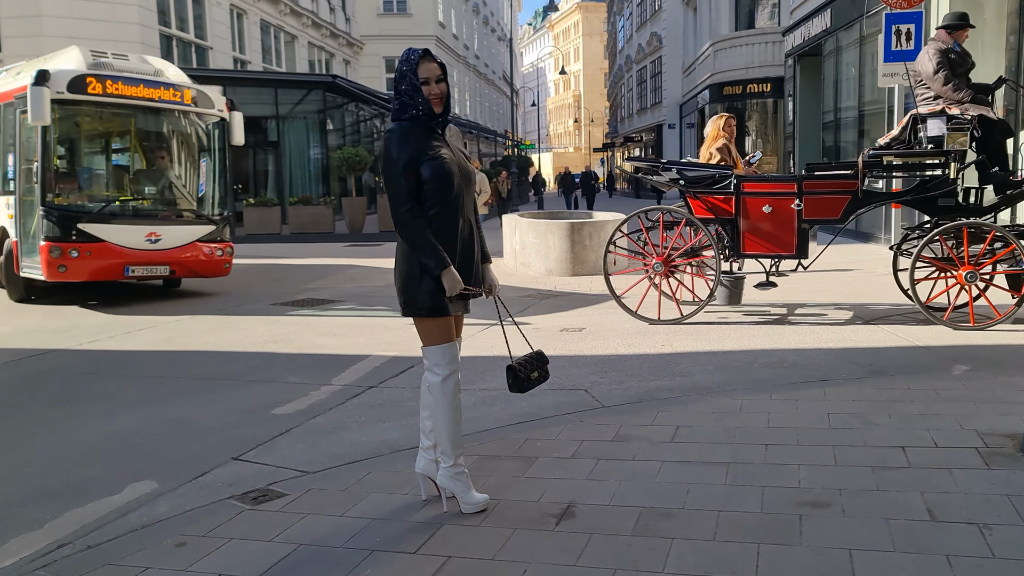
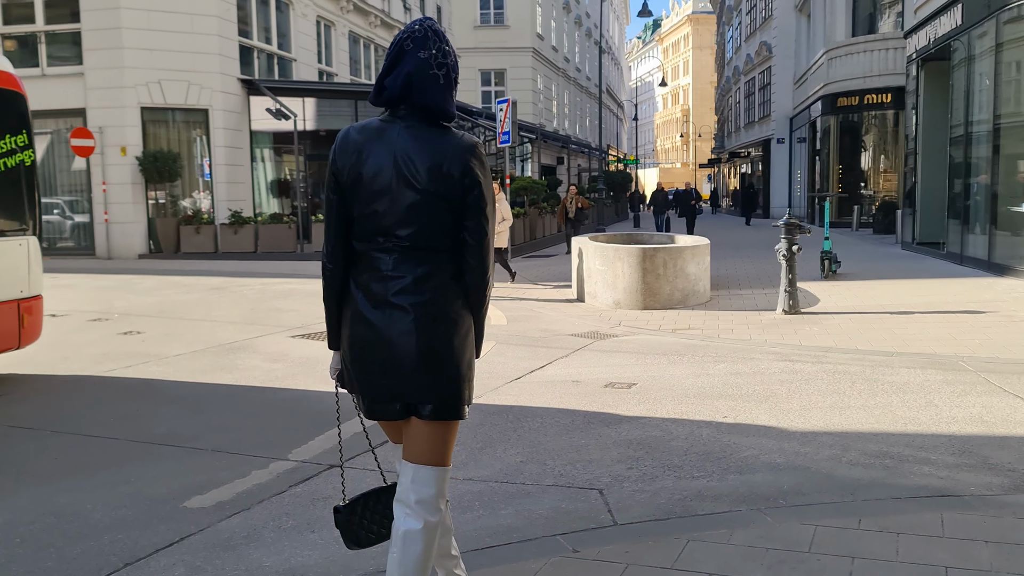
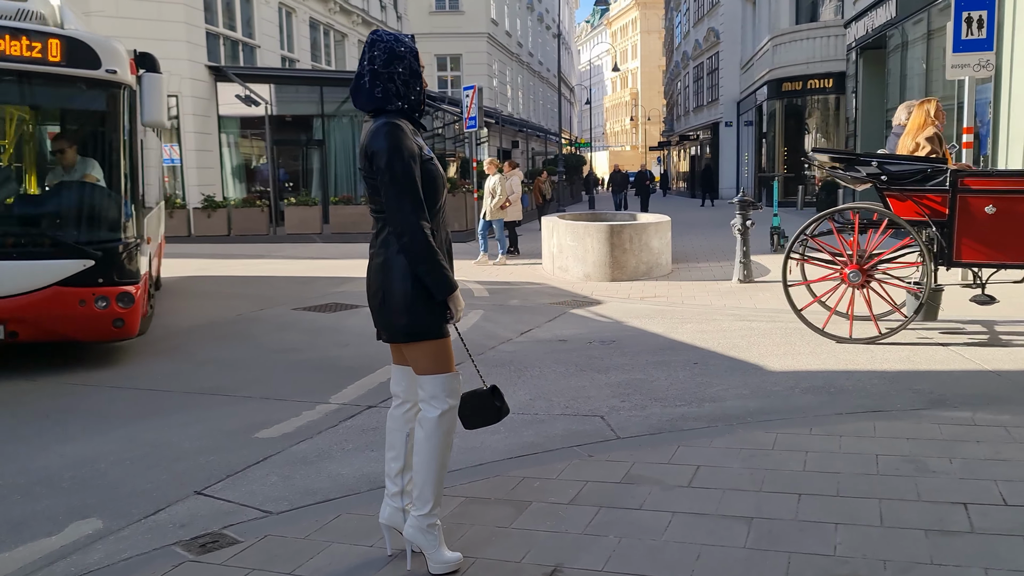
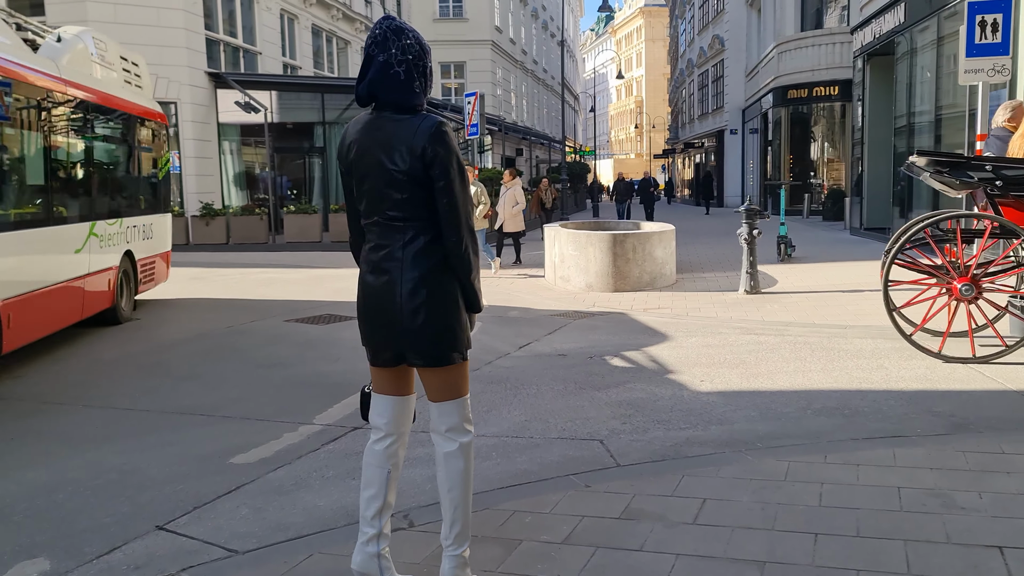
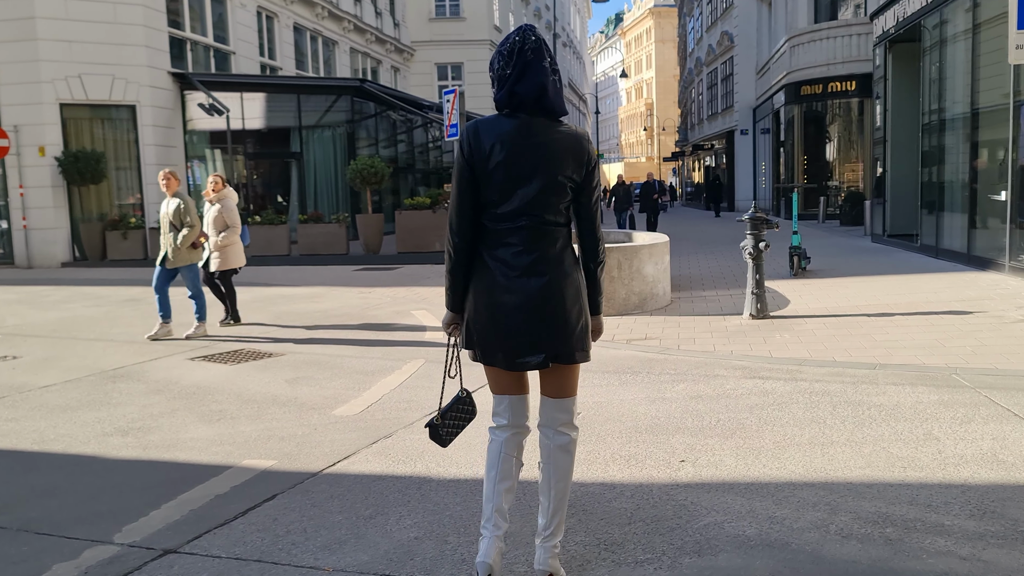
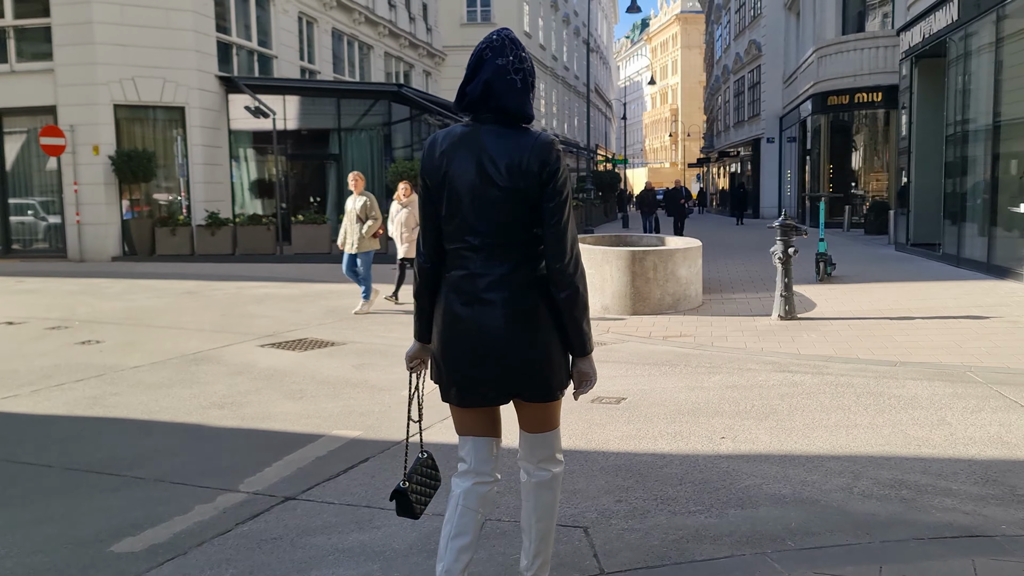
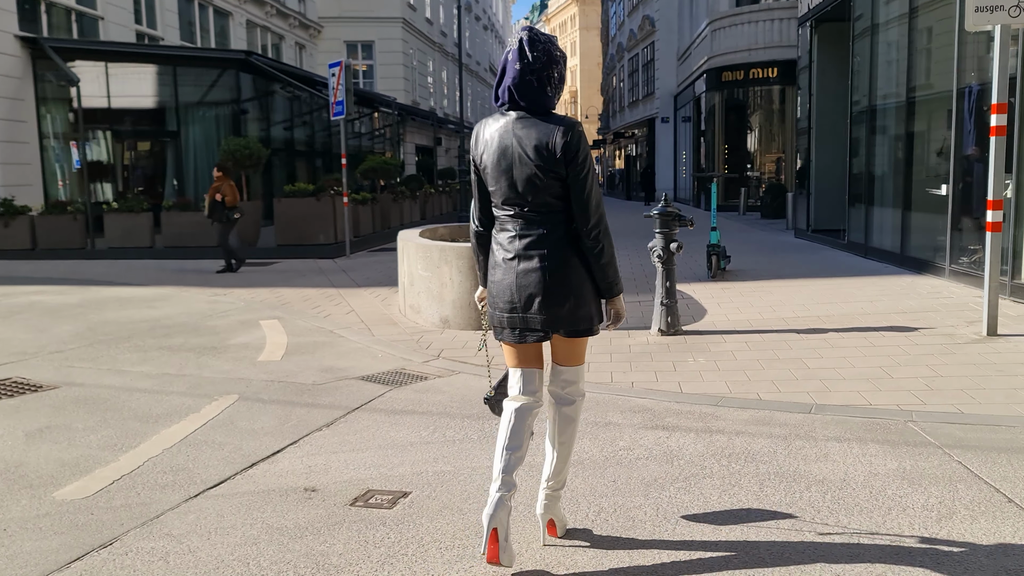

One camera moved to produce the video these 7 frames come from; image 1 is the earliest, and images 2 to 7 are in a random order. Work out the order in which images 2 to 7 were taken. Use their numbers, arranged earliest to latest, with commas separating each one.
3, 4, 2, 6, 5, 7
